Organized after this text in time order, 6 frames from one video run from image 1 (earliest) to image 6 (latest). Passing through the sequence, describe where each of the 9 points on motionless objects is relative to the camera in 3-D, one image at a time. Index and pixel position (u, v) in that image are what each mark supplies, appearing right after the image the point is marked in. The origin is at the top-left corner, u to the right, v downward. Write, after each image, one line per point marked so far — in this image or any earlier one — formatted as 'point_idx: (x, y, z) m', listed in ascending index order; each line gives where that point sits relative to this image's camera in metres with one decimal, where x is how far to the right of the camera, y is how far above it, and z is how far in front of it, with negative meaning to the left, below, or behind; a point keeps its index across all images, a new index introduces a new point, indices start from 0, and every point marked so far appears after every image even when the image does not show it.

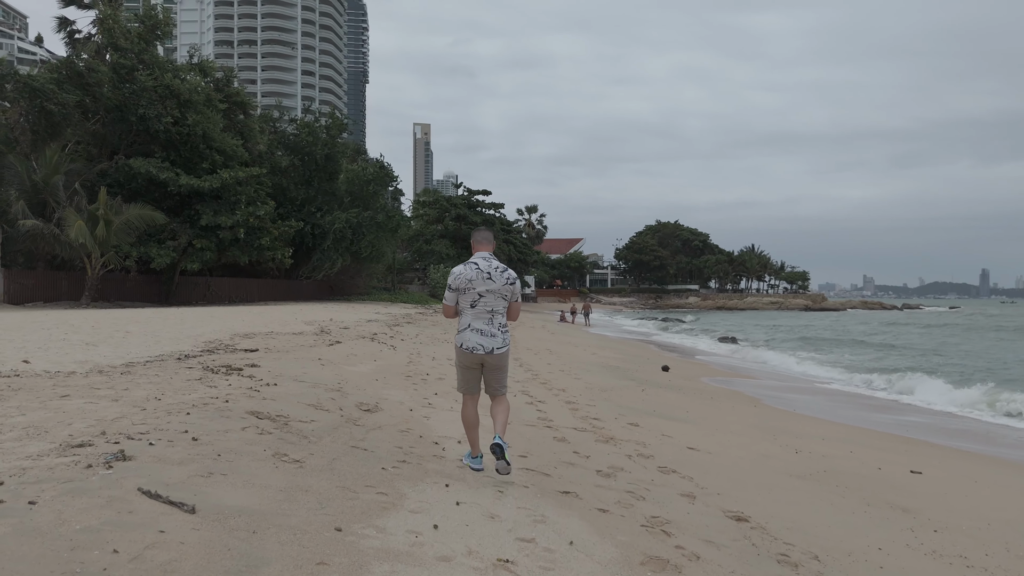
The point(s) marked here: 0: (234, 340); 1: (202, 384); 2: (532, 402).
0: (-3.7, -0.7, +9.6) m
1: (-2.4, -0.7, +5.5) m
2: (+0.2, -1.2, +7.7) m
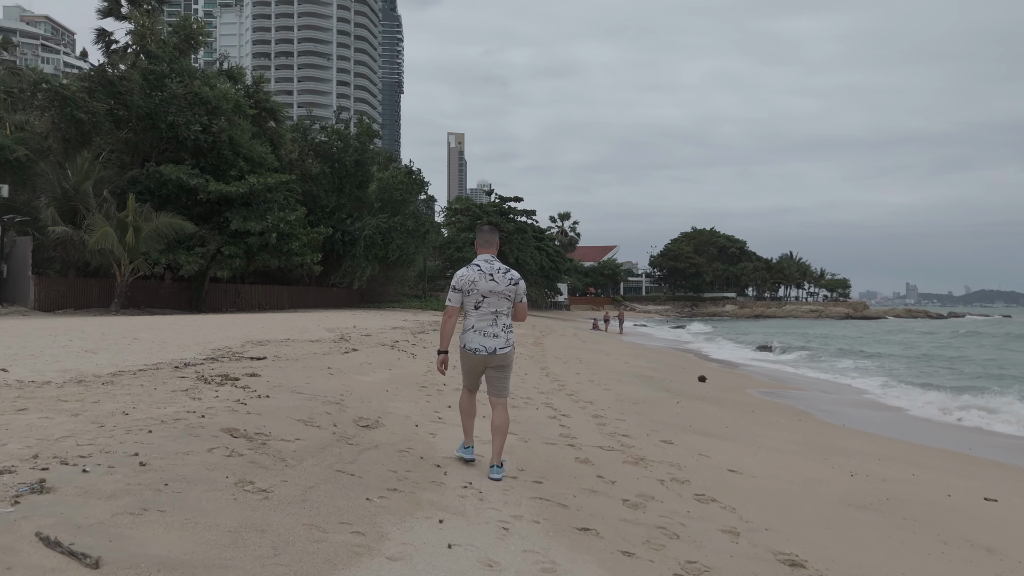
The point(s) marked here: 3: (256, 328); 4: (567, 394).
0: (-3.4, -0.7, +9.1) m
1: (-2.3, -0.7, +5.0) m
2: (+0.4, -1.2, +7.1) m
3: (-4.7, -0.7, +13.3) m
4: (+0.7, -1.3, +9.0) m
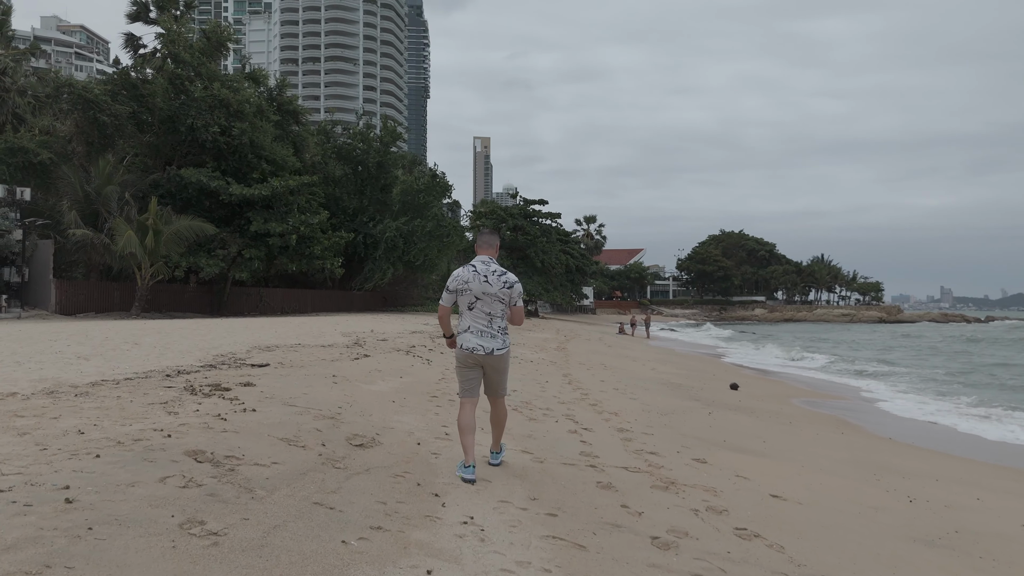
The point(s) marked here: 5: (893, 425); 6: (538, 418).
0: (-3.1, -0.8, +8.7) m
1: (-2.2, -0.8, +4.5) m
2: (+0.6, -1.3, +6.5) m
3: (-4.3, -0.8, +12.9) m
4: (+0.9, -1.3, +8.4) m
5: (+5.3, -1.9, +10.1) m
6: (+0.2, -1.2, +6.8) m
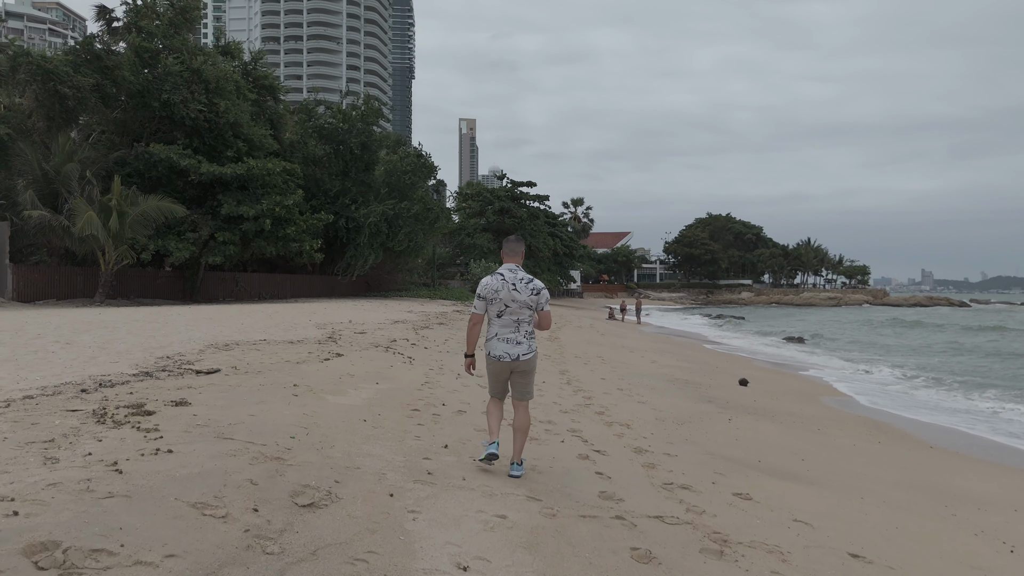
0: (-3.2, -0.7, +7.4) m
1: (-2.2, -0.8, +3.3) m
2: (+0.5, -1.2, +5.3) m
3: (-4.5, -0.6, +11.7) m
4: (+0.8, -1.3, +7.3) m
5: (+5.2, -1.8, +9.0) m
6: (+0.2, -1.2, +5.7) m
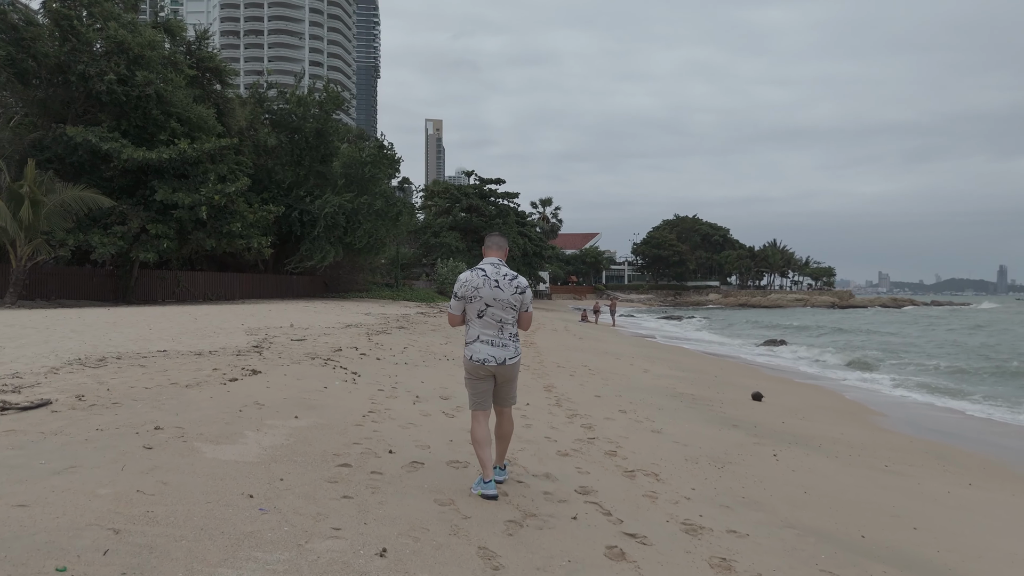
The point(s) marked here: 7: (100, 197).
0: (-3.4, -0.6, +5.2) m
1: (-2.1, -0.7, +1.1) m
2: (+0.5, -1.1, +3.3) m
3: (-4.8, -0.5, +9.4) m
4: (+0.7, -1.2, +5.2) m
5: (+4.9, -1.7, +7.2) m
6: (+0.1, -1.1, +3.6) m
7: (-11.0, +2.4, +19.5) m
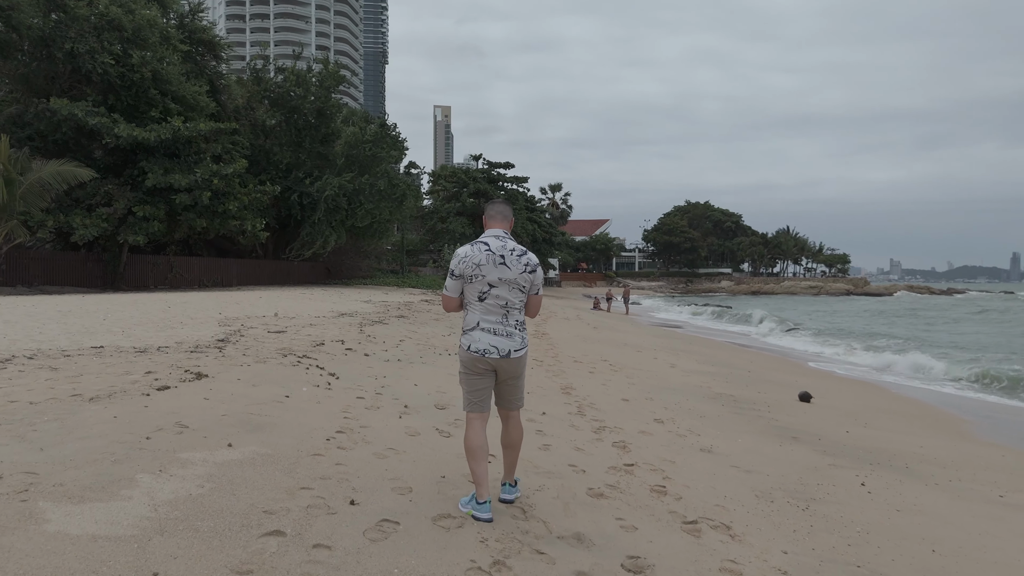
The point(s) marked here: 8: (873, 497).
0: (-3.3, -0.5, +3.9) m
1: (-2.1, -0.7, -0.2) m
2: (+0.5, -1.1, +1.9) m
3: (-4.7, -0.4, +8.1) m
4: (+0.8, -1.1, +3.9) m
5: (+5.0, -1.6, +5.8) m
6: (+0.2, -1.0, +2.3) m
7: (-10.8, +2.8, +18.2) m
8: (+2.3, -1.3, +4.6) m
